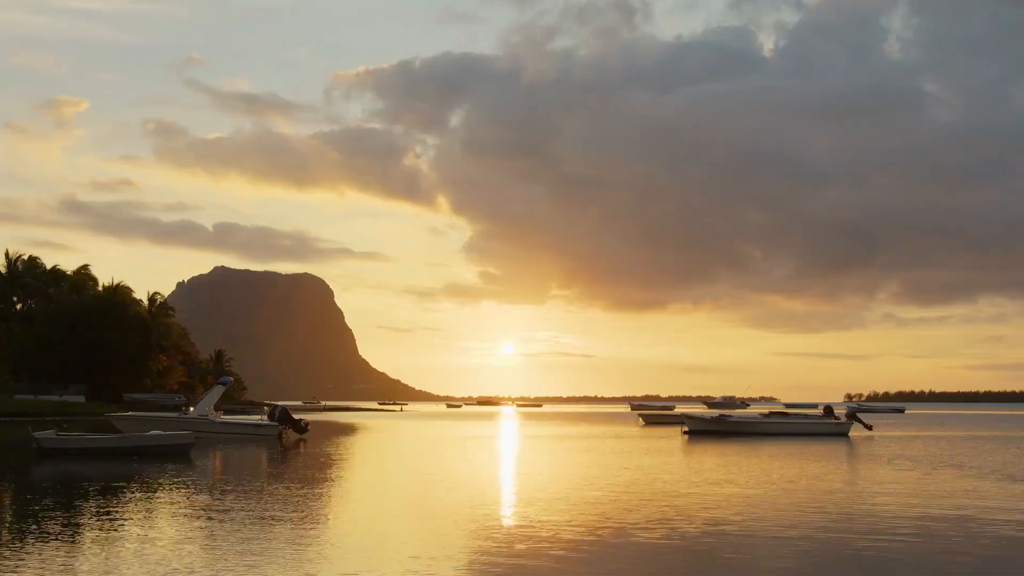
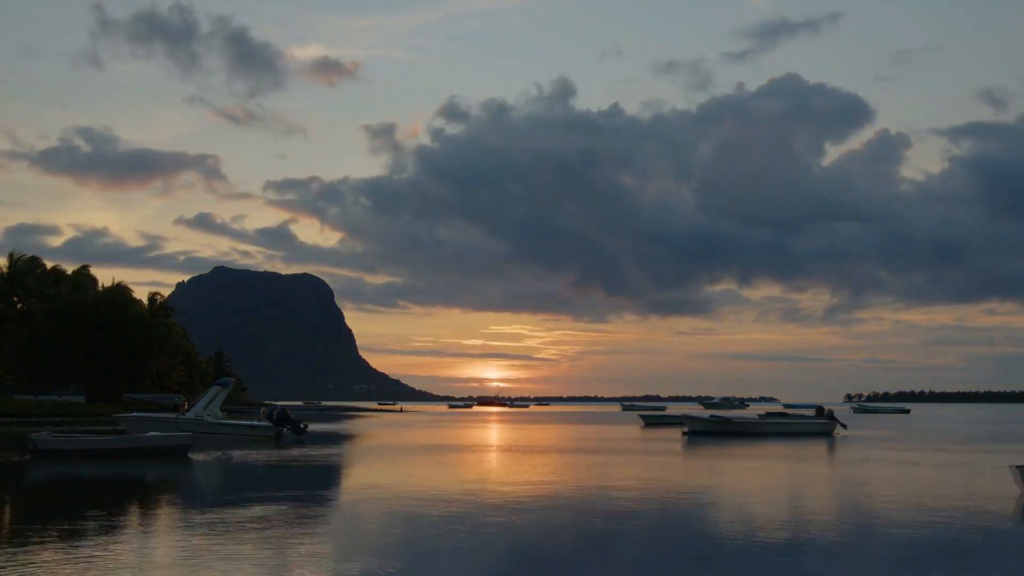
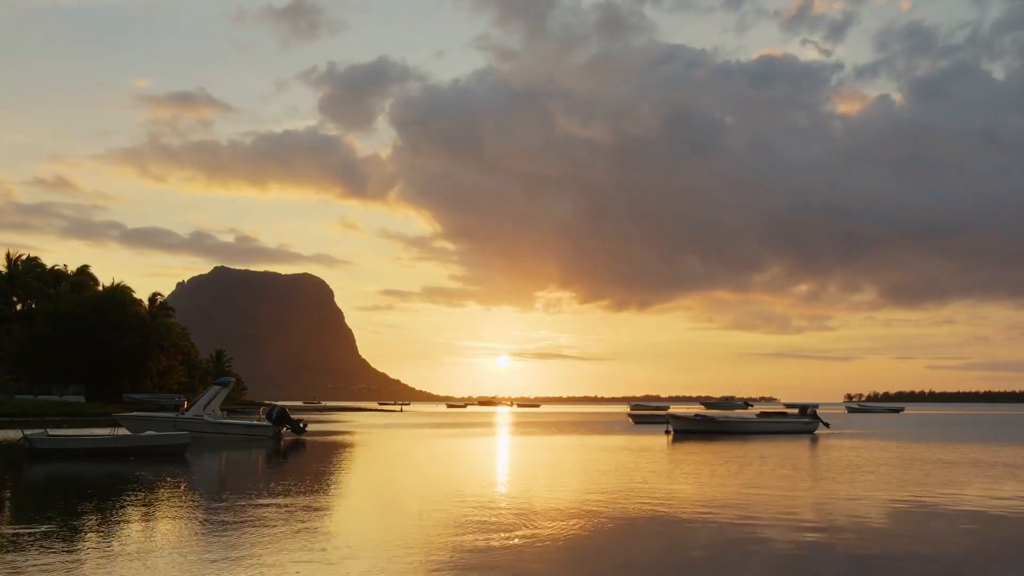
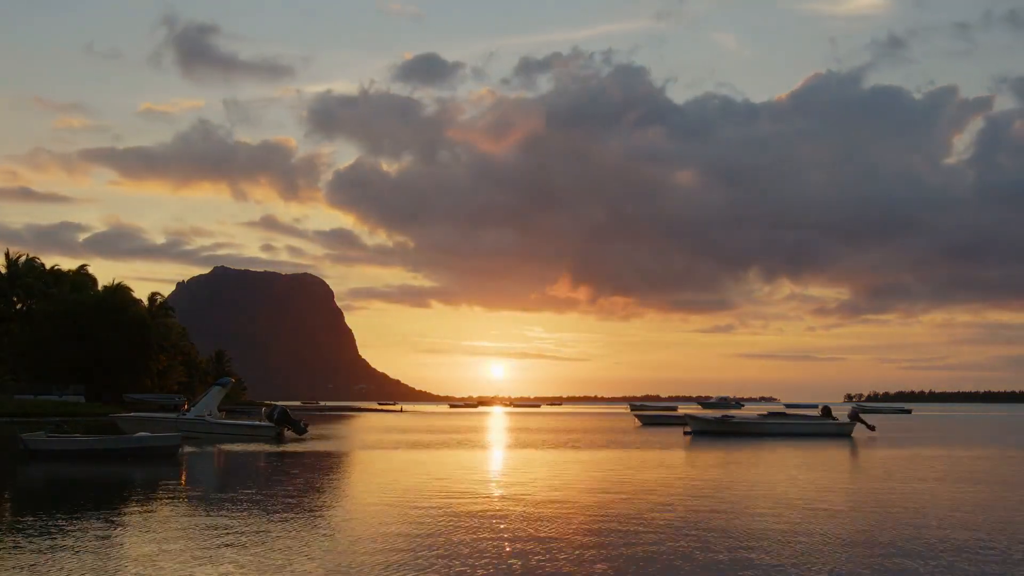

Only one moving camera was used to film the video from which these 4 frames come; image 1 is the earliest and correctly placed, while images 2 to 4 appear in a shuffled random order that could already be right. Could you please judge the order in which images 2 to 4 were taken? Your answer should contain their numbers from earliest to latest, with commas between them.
3, 4, 2
